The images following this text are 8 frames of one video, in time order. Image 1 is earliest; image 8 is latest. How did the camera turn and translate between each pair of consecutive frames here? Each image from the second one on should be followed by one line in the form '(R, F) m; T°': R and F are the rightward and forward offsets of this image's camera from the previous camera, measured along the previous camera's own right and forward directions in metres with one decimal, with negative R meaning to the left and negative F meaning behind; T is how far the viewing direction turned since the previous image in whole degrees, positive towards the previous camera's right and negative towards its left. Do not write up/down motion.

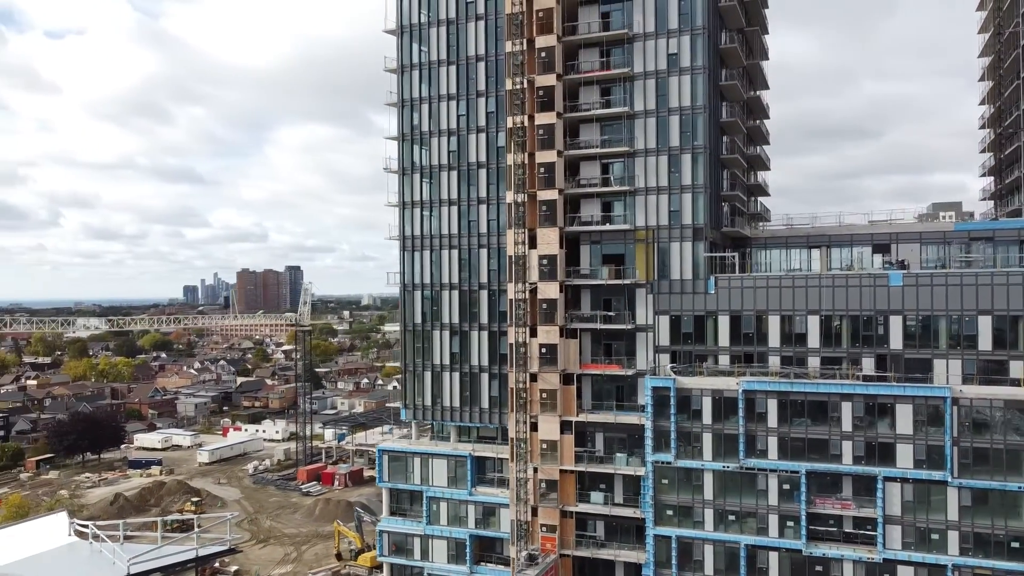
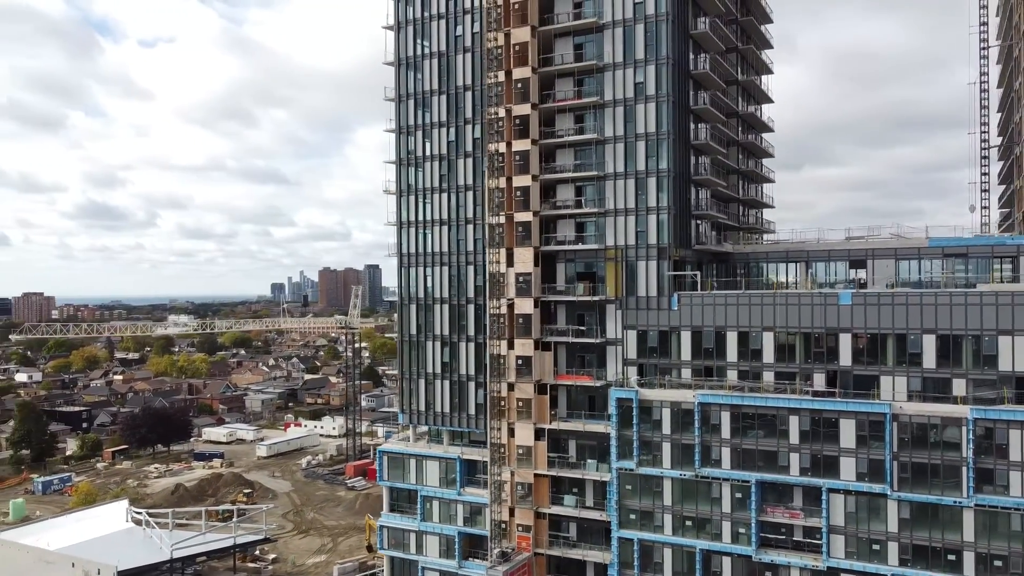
(+7.8, -3.9) m; -6°
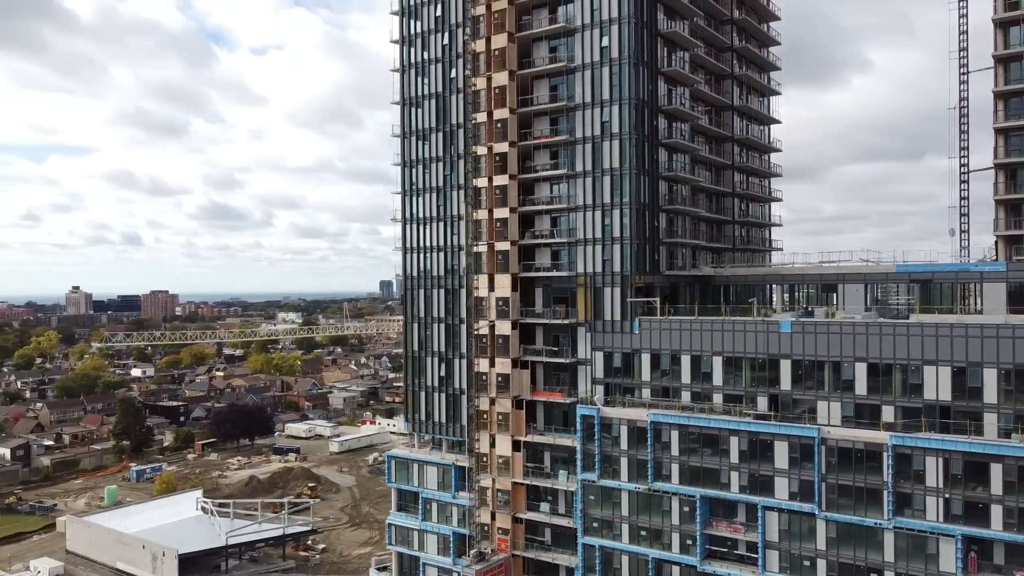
(+10.4, -5.0) m; -7°
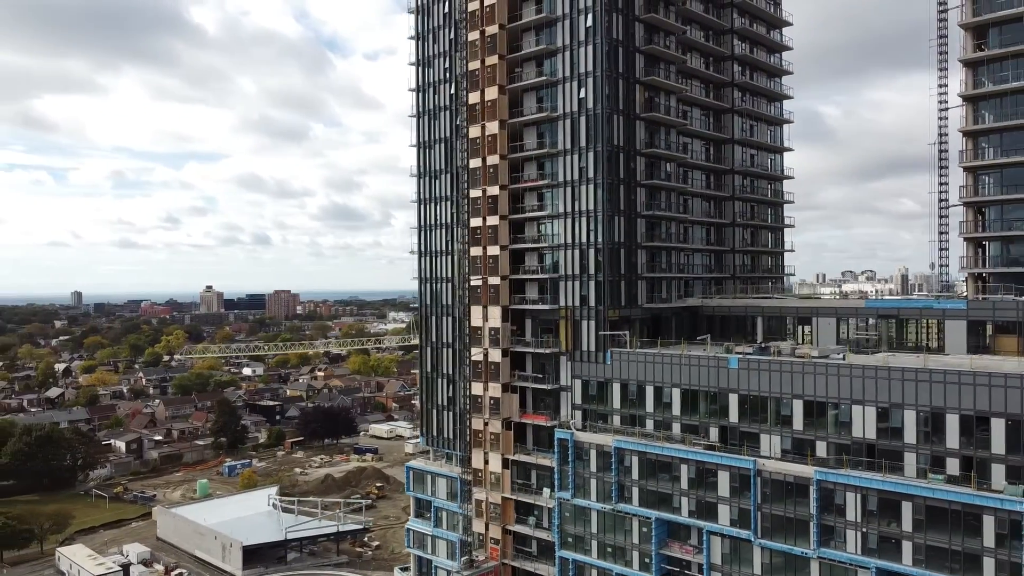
(+11.3, -5.5) m; -8°
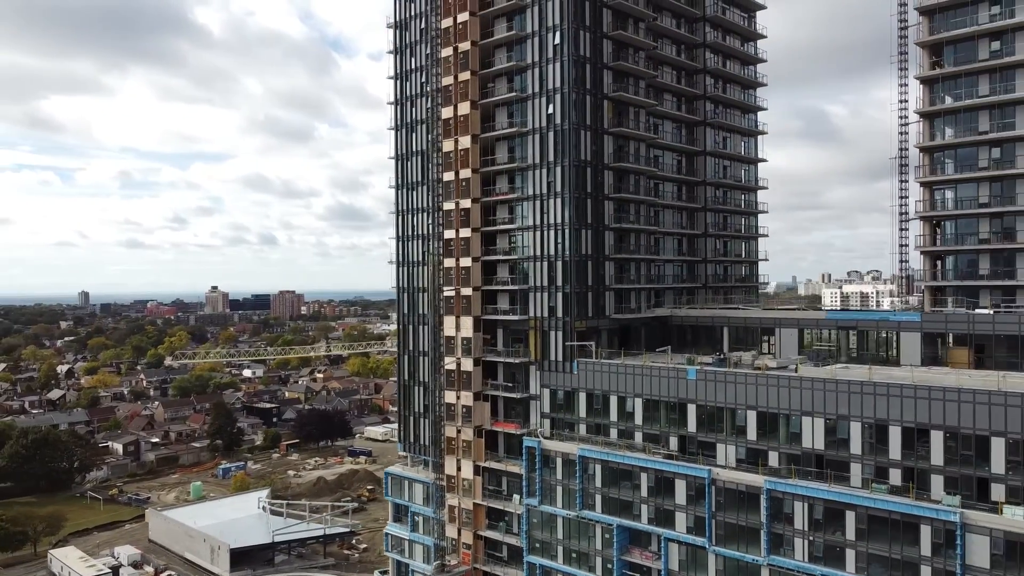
(+3.2, -1.7) m; 0°
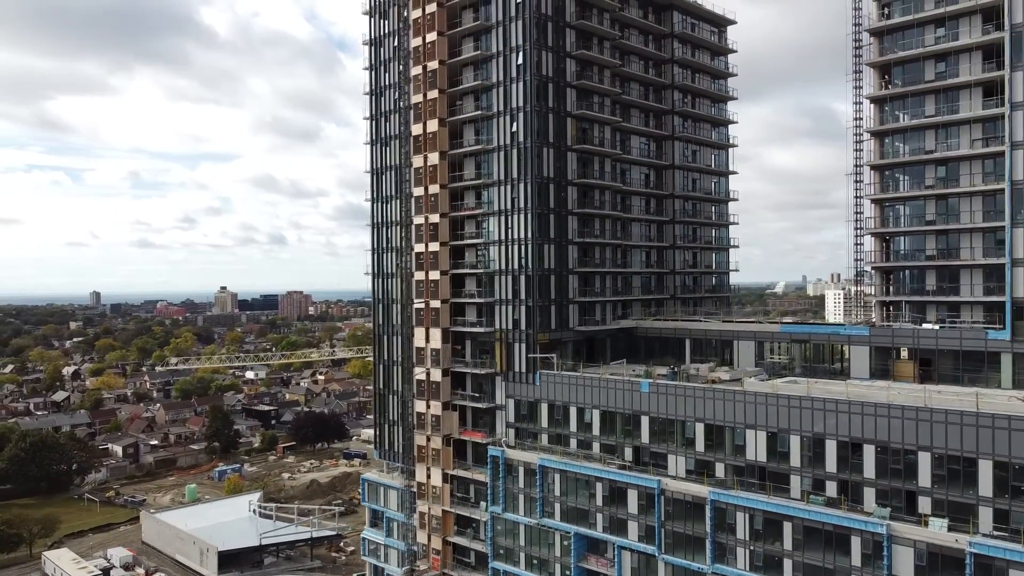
(+4.0, -2.0) m; -1°
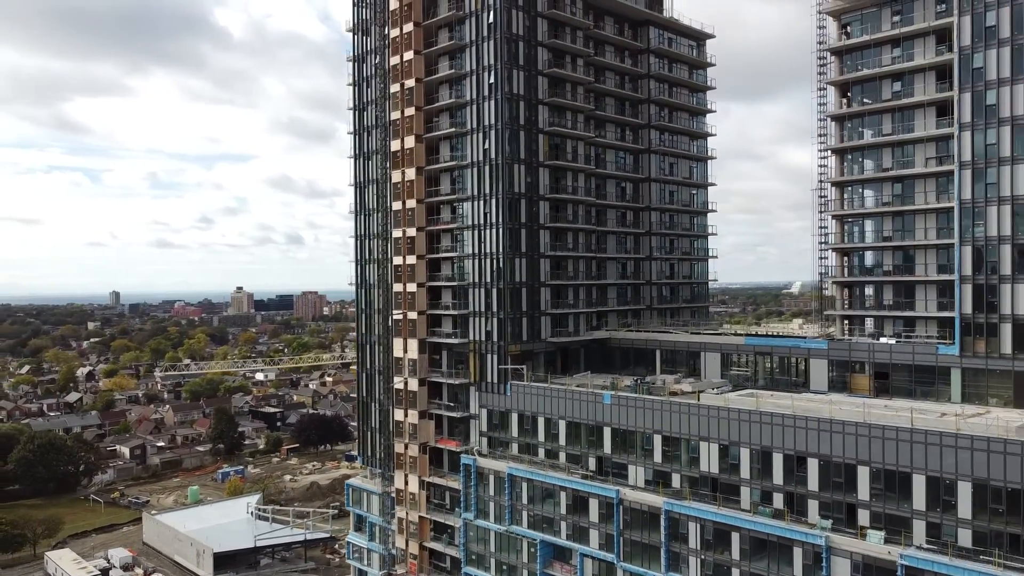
(+4.1, -2.0) m; -1°
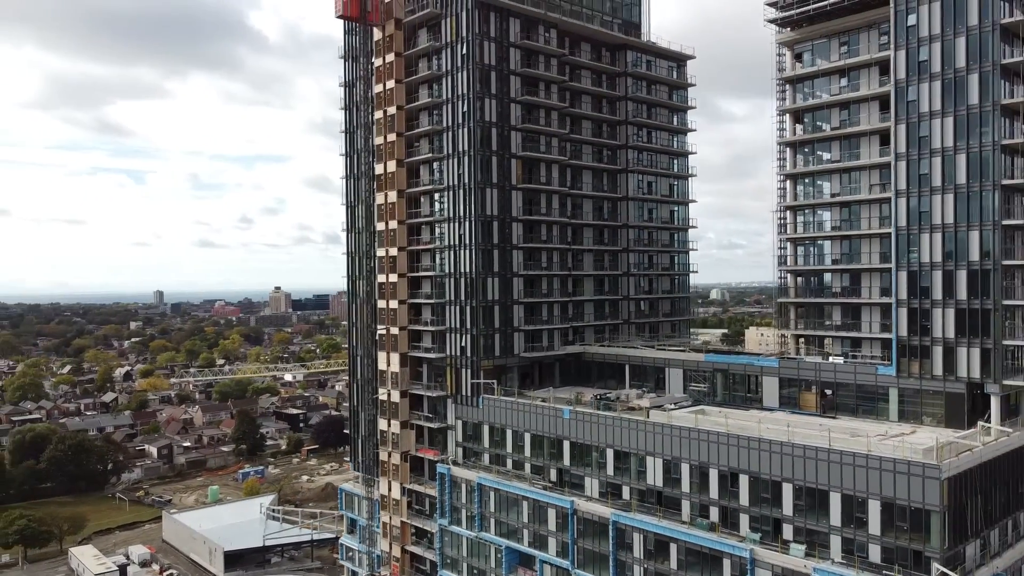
(+6.3, -3.7) m; -3°
